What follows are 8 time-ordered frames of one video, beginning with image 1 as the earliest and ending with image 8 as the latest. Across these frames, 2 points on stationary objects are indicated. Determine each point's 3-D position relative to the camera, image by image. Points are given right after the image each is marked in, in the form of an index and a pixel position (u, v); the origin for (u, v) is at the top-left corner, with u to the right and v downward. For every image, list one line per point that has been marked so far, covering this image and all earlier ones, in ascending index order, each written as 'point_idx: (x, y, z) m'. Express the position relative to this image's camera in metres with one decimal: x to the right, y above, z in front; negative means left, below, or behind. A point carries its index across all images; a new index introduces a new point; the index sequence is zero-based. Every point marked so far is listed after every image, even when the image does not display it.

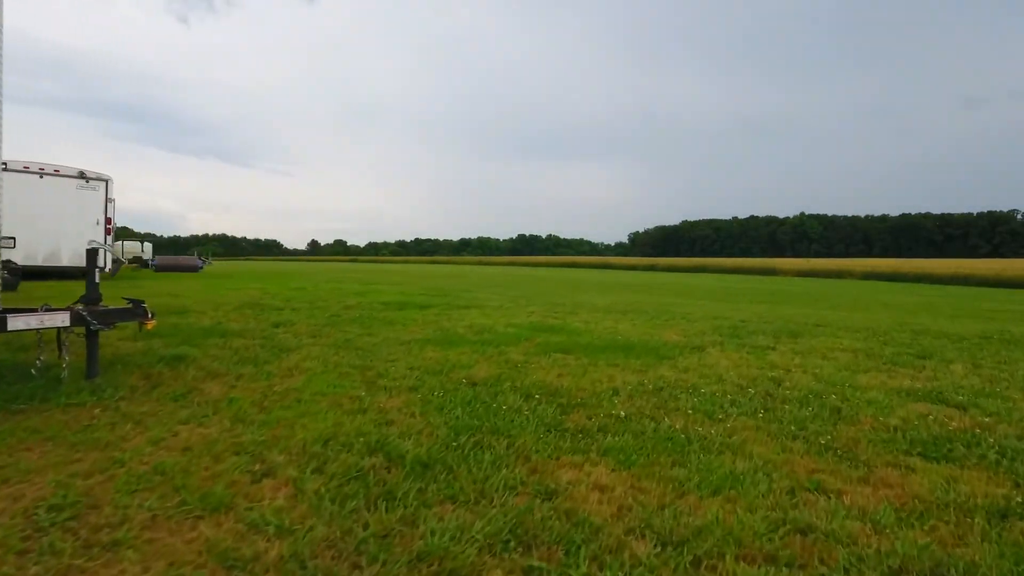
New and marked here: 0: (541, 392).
0: (+0.2, -0.7, +4.3) m
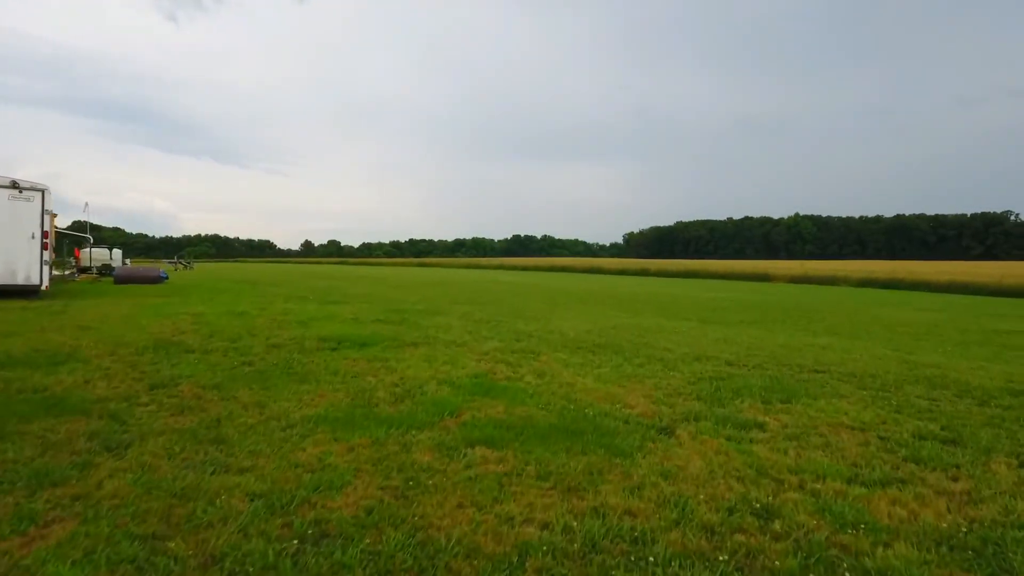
0: (-0.5, -1.3, +2.9) m
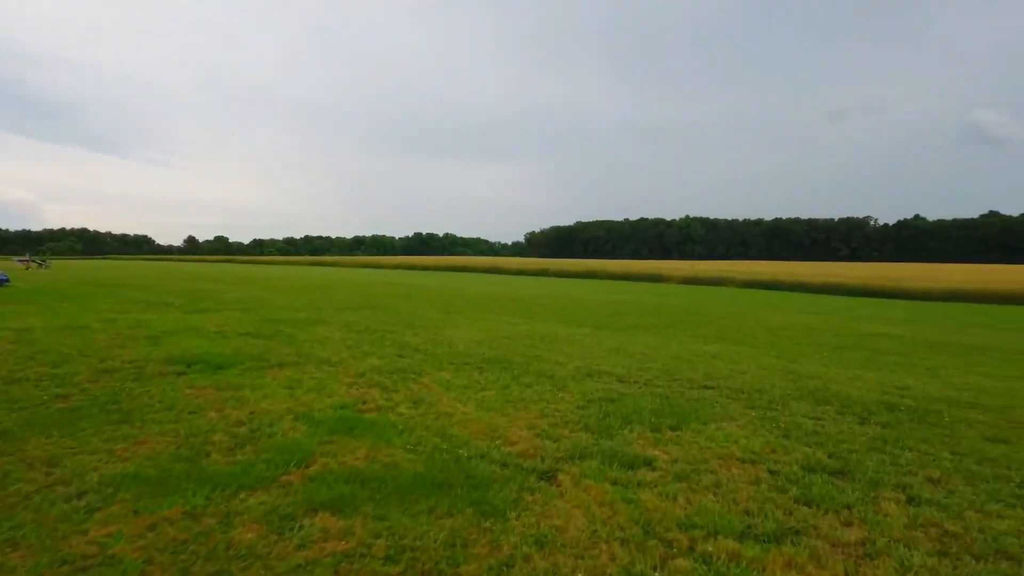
0: (-1.1, -1.5, +2.1) m
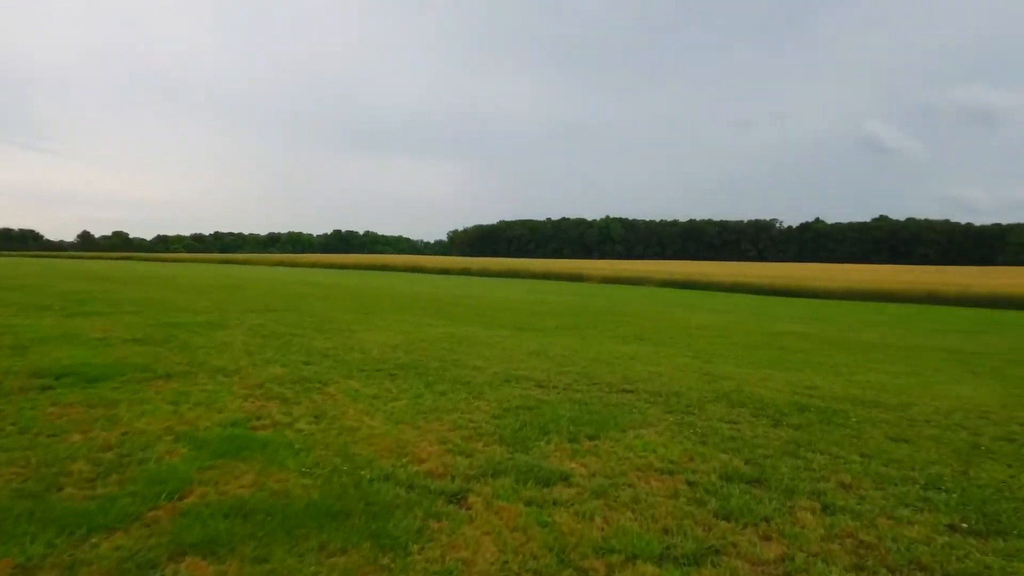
0: (-1.4, -1.5, +1.5) m
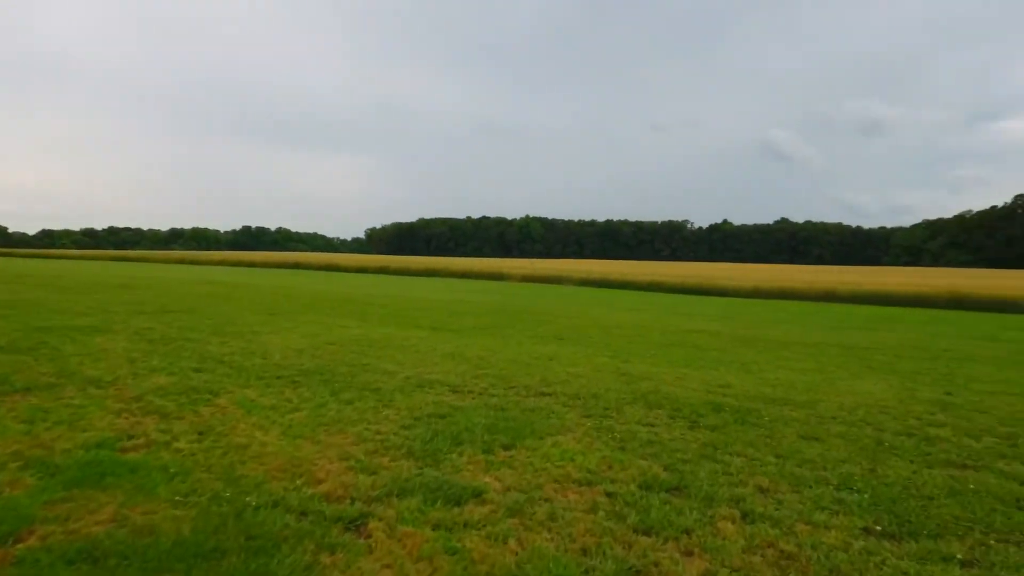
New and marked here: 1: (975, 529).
0: (-1.6, -1.5, +1.0) m
1: (+3.1, -1.6, +4.2) m
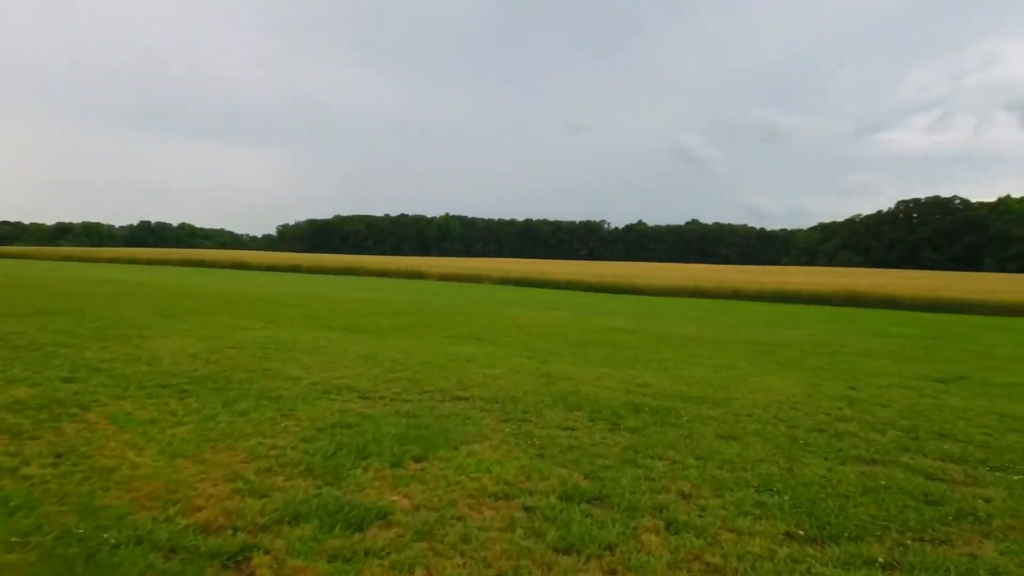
0: (-1.8, -1.5, +0.4) m
1: (+2.5, -1.6, +4.2) m
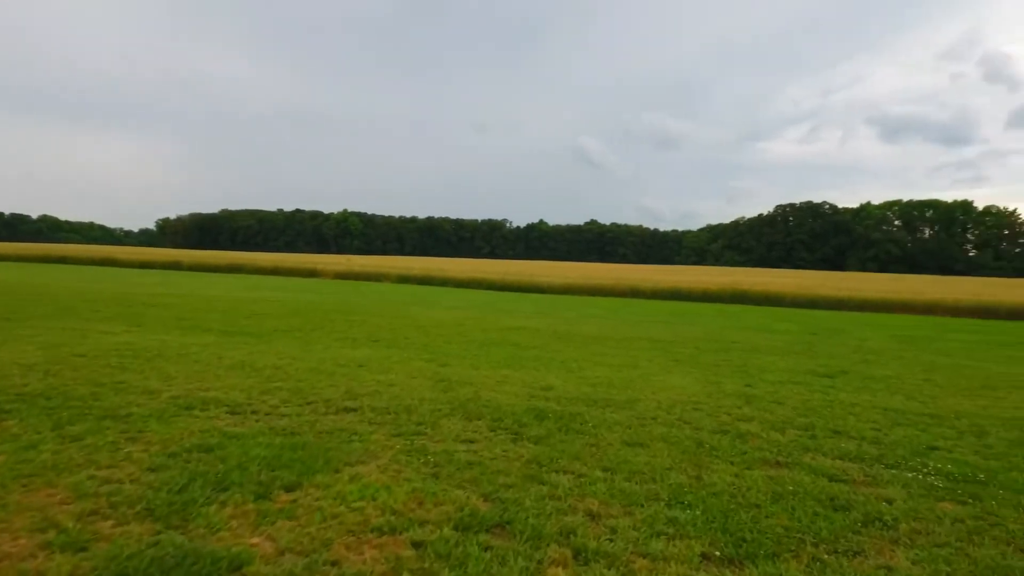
0: (-1.8, -1.5, -0.5) m
1: (+1.8, -1.6, +3.9) m
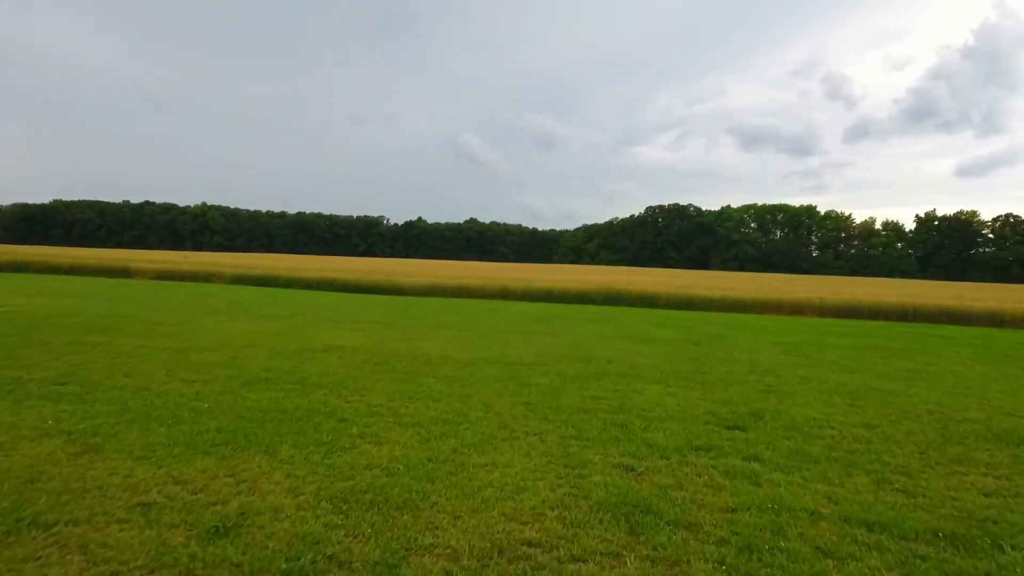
0: (-2.4, -1.7, -5.2) m
1: (+0.4, -1.7, -0.3) m
